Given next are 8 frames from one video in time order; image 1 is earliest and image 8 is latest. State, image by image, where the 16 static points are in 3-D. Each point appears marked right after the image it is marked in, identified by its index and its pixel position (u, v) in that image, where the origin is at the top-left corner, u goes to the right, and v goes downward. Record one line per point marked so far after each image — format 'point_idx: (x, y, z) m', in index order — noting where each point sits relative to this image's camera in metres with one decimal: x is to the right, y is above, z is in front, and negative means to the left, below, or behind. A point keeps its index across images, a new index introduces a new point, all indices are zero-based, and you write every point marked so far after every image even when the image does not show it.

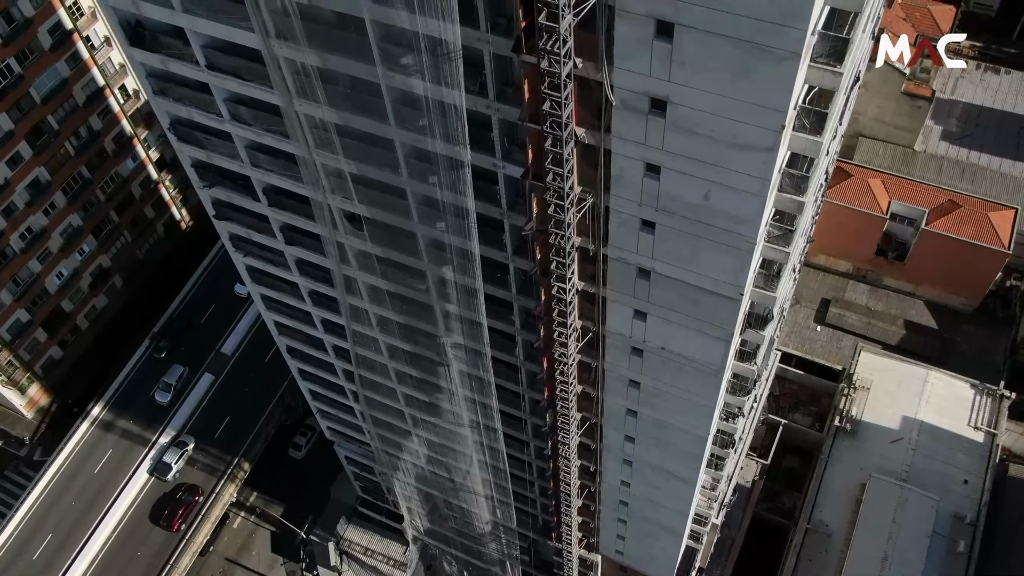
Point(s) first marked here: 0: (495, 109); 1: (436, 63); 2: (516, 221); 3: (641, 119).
0: (-0.3, +3.4, +17.4) m
1: (-1.4, +4.2, +17.0) m
2: (+0.1, +1.5, +20.1) m
3: (+2.3, +2.9, +16.0) m
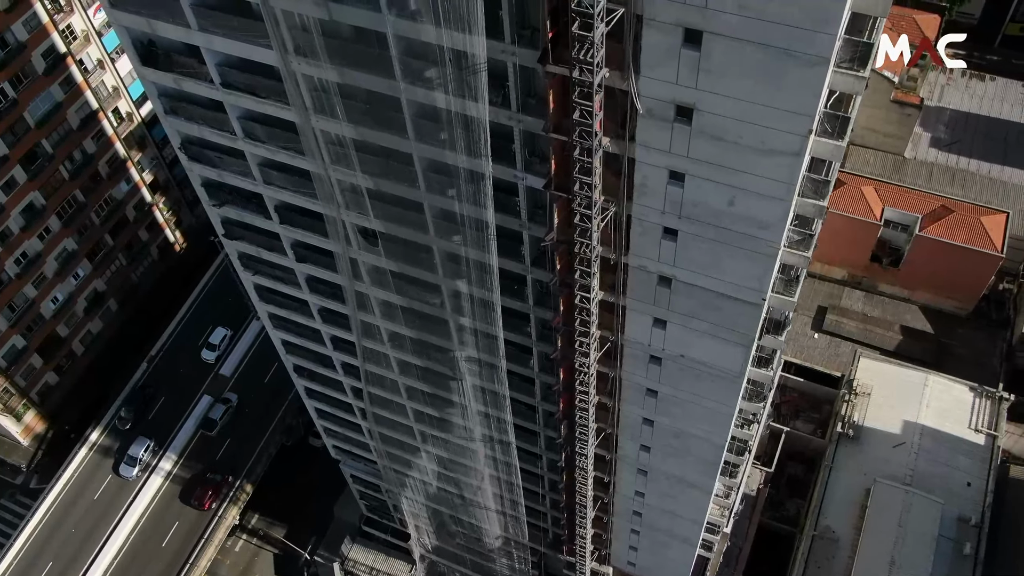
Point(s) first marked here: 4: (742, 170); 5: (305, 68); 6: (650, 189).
0: (+0.1, +3.2, +17.5) m
1: (-0.9, +3.9, +17.1) m
2: (+0.5, +1.2, +20.2) m
3: (+2.7, +2.8, +16.2) m
4: (+4.1, +2.1, +16.3) m
5: (-4.3, +4.5, +19.0) m
6: (+2.6, +1.9, +17.6) m
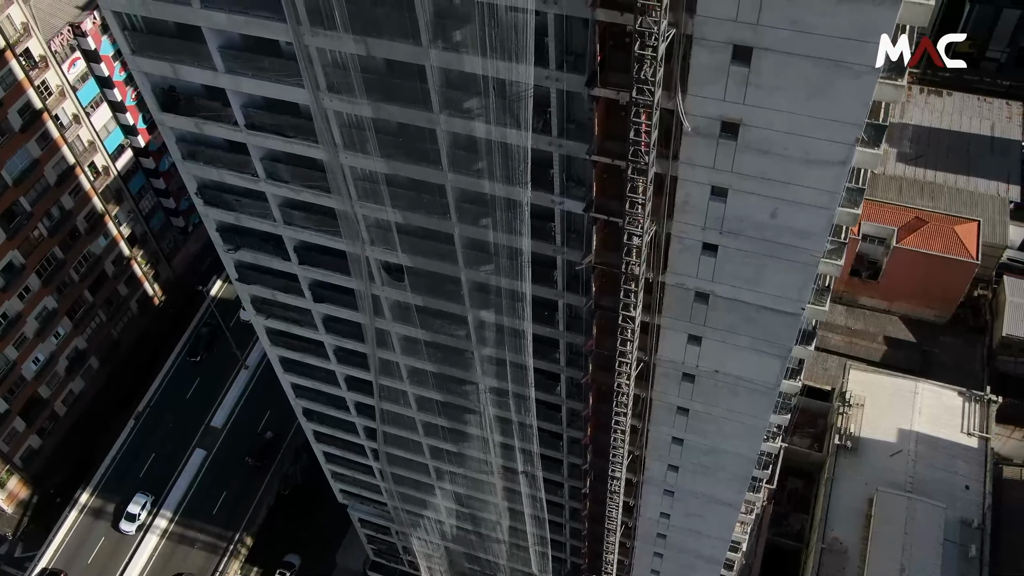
0: (+0.9, +2.8, +17.8) m
1: (-0.2, +3.5, +17.4) m
2: (+1.3, +0.7, +20.3) m
3: (+3.6, +2.6, +16.5) m
4: (+5.0, +1.9, +16.7) m
5: (-3.6, +3.8, +19.0) m
6: (+3.5, +1.6, +17.9) m
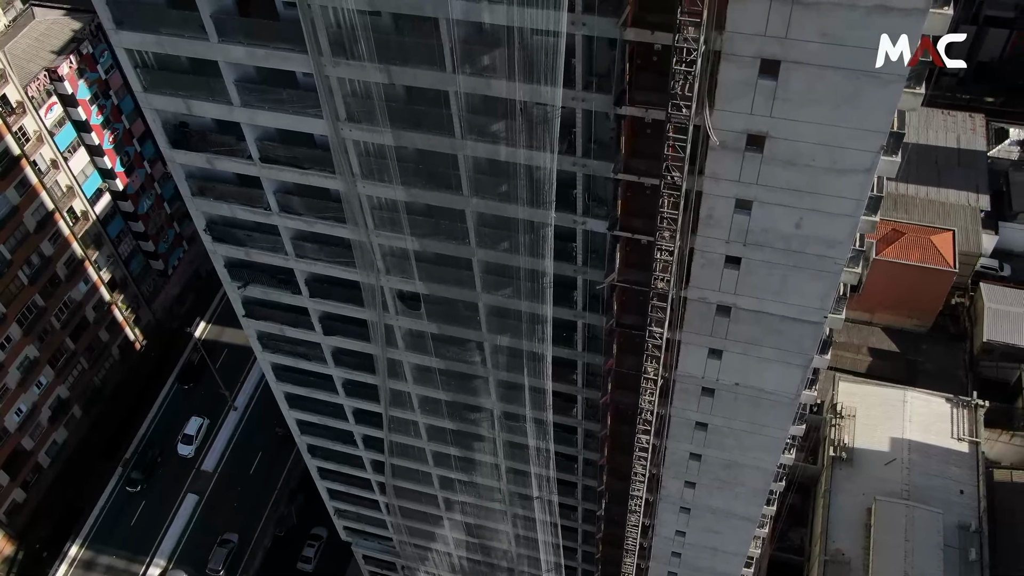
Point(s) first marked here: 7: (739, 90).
0: (+1.4, +2.4, +18.0) m
1: (+0.3, +3.1, +17.6) m
2: (+1.8, +0.3, +20.5) m
3: (+4.2, +2.4, +16.8) m
4: (+5.6, +1.8, +17.0) m
5: (-3.2, +3.2, +19.1) m
6: (+4.1, +1.3, +18.2) m
7: (+3.9, +3.4, +15.8) m
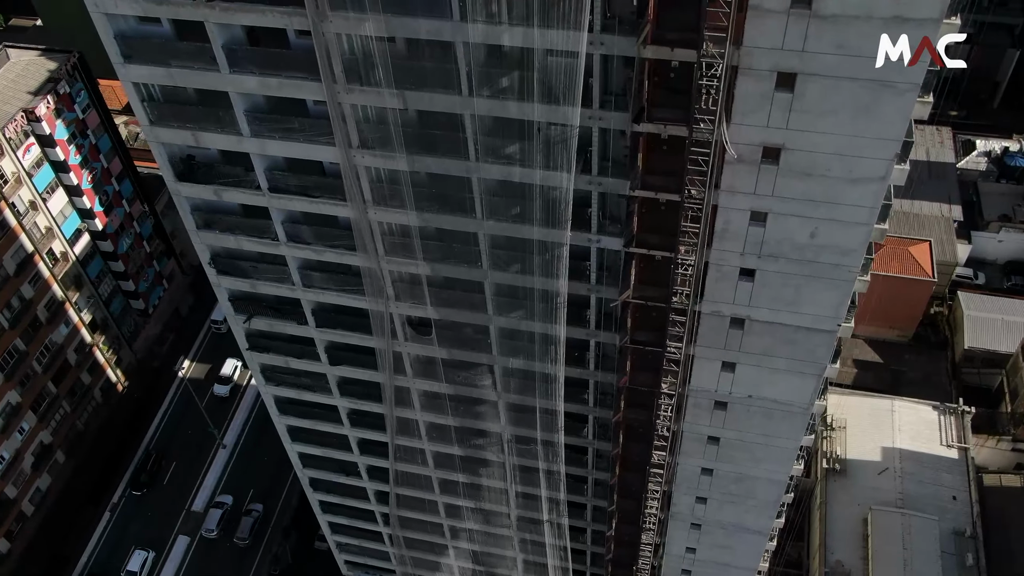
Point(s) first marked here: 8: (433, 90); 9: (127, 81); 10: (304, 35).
0: (+1.7, +2.1, +18.2) m
1: (+0.7, +2.7, +17.7) m
2: (+2.1, -0.1, +20.6) m
3: (+4.5, +2.2, +17.1) m
4: (+6.0, +1.6, +17.3) m
5: (-3.0, +2.7, +19.1) m
6: (+4.4, +1.1, +18.4) m
7: (+4.3, +3.2, +16.1) m
8: (-1.5, +3.8, +17.6) m
9: (-8.1, +4.3, +19.3) m
10: (-4.1, +5.0, +18.0) m
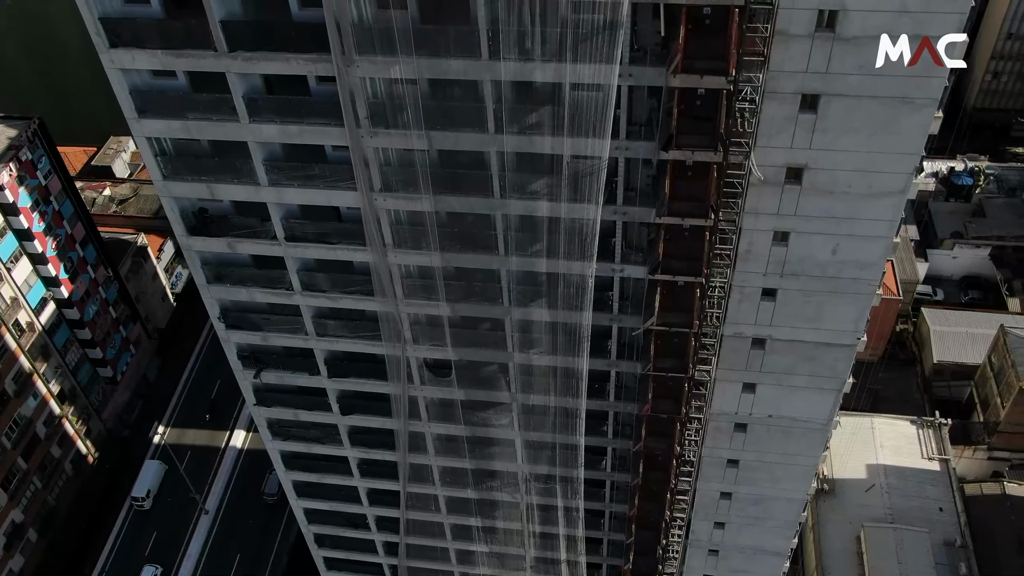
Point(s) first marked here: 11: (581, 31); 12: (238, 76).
0: (+2.3, +1.5, +18.5) m
1: (+1.2, +2.1, +18.0) m
2: (+2.7, -0.8, +20.8) m
3: (+5.1, +1.9, +17.6) m
4: (+6.6, +1.4, +17.9) m
5: (-2.5, +1.8, +19.1) m
6: (+5.0, +0.7, +18.8) m
7: (+4.8, +2.9, +16.6) m
8: (-1.0, +3.1, +17.7) m
9: (-7.7, +3.1, +19.1) m
10: (-3.7, +4.1, +18.0) m
11: (+1.2, +4.4, +15.7) m
12: (-5.3, +4.1, +17.8) m
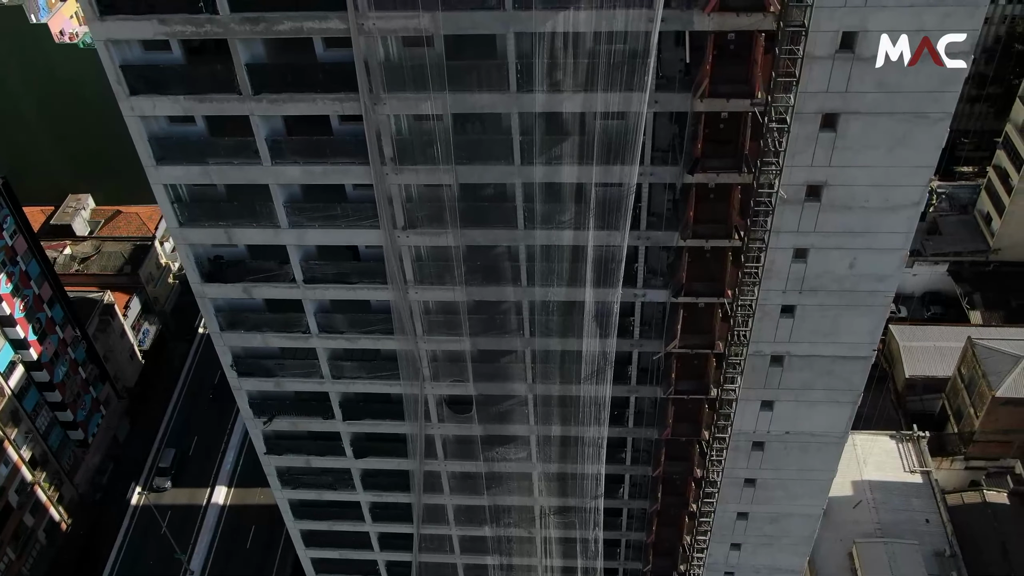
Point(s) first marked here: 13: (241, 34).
0: (+2.8, +1.0, +18.8) m
1: (+1.7, +1.6, +18.3) m
2: (+3.2, -1.3, +21.0) m
3: (+5.7, +1.6, +18.1) m
4: (+7.1, +1.1, +18.4) m
5: (-2.0, +1.0, +19.2) m
6: (+5.5, +0.3, +19.2) m
7: (+5.4, +2.7, +17.2) m
8: (-0.5, +2.4, +17.9) m
9: (-7.3, +2.1, +18.9) m
10: (-3.3, +3.3, +18.1) m
11: (+1.7, +4.0, +16.1) m
12: (-4.9, +3.3, +17.8) m
13: (-4.8, +4.5, +16.4) m
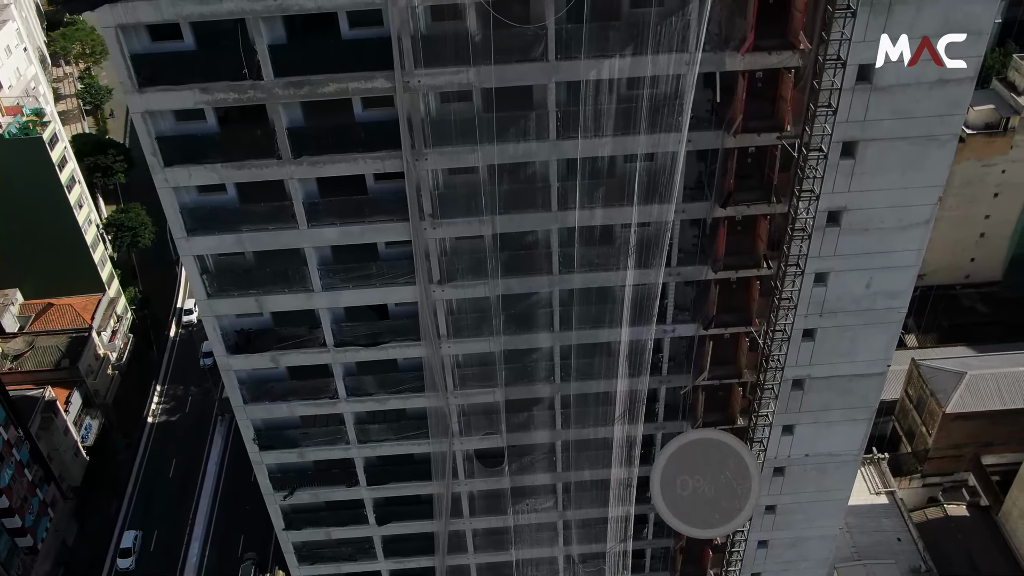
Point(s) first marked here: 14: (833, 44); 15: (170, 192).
0: (+3.6, +0.3, +19.4) m
1: (+2.5, +0.8, +18.8) m
2: (+3.9, -2.2, +21.5) m
3: (+6.4, +1.1, +19.1) m
4: (+7.9, +0.8, +19.5) m
5: (-1.2, -0.1, +19.3) m
6: (+6.3, -0.2, +20.1) m
7: (+6.2, +2.3, +18.2) m
8: (+0.2, +1.5, +18.3) m
9: (-6.5, +0.6, +18.5) m
10: (-2.6, +2.2, +18.3) m
11: (+2.5, +3.4, +16.8) m
12: (-4.1, +2.1, +17.8) m
13: (-4.1, +3.4, +16.5) m
14: (+5.6, +4.3, +16.1) m
15: (-6.6, +1.8, +17.6) m
